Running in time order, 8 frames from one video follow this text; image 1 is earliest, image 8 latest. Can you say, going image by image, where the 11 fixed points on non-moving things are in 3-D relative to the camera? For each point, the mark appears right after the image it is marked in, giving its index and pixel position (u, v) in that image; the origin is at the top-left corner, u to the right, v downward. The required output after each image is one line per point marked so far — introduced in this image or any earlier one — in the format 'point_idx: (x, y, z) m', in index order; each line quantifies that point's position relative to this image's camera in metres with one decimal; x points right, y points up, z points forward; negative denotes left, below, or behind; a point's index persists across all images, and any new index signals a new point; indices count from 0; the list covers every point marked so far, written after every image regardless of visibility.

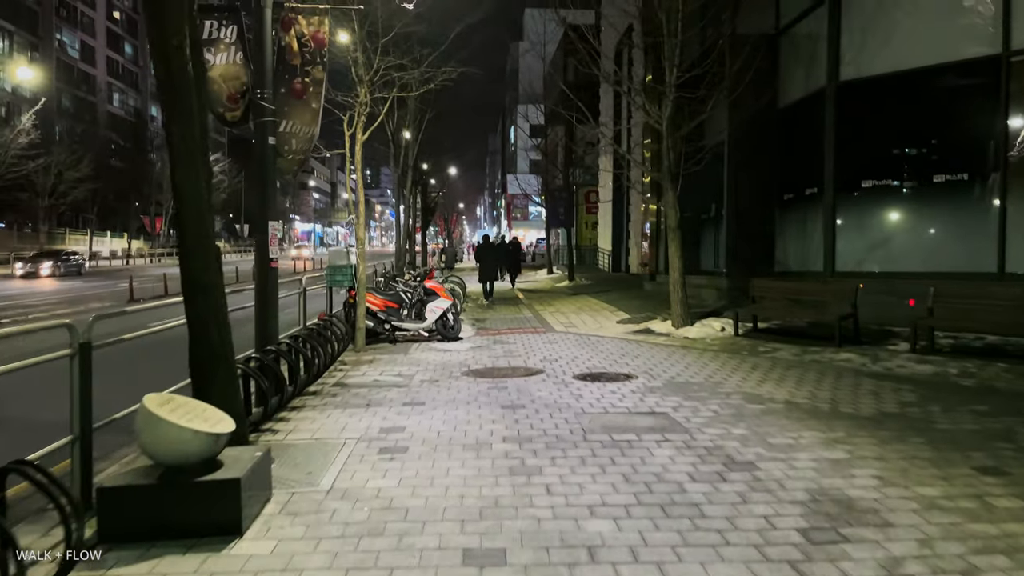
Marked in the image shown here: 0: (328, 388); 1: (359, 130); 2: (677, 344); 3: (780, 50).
0: (-1.9, -1.0, +8.3) m
1: (-2.1, +2.2, +11.4) m
2: (+2.3, -0.8, +11.3) m
3: (+4.9, +4.3, +14.8) m
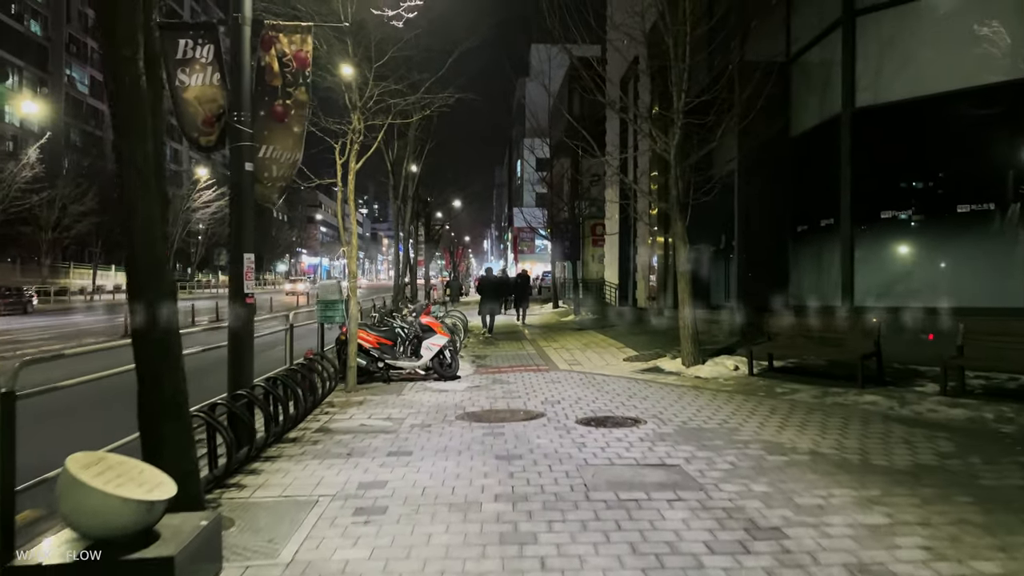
0: (-1.9, -1.4, +7.7) m
1: (-2.1, +1.7, +10.9) m
2: (+2.3, -1.3, +10.6) m
3: (+4.9, +3.7, +14.3) m
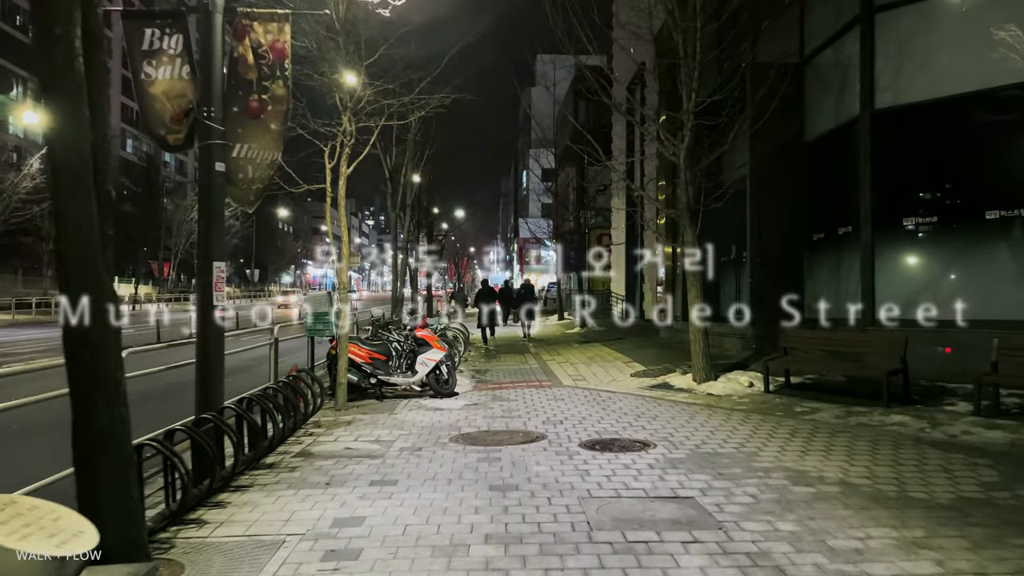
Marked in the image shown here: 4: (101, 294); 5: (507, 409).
0: (-2.0, -1.5, +7.0) m
1: (-2.1, +1.6, +10.3) m
2: (+2.3, -1.4, +9.9) m
3: (+4.9, +3.5, +13.6) m
4: (-2.1, 0.0, +4.1) m
5: (-0.1, -1.5, +9.7) m
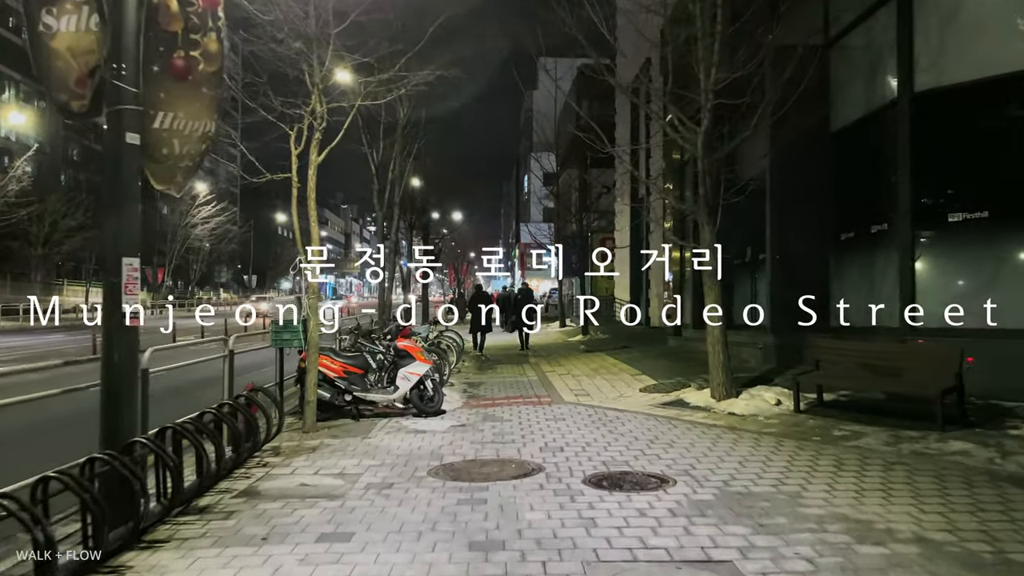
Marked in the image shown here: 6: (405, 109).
0: (-2.0, -1.5, +5.8) m
1: (-2.2, +1.5, +9.0) m
2: (+2.2, -1.4, +8.6) m
3: (+4.9, +3.4, +12.4) m
4: (-2.2, 0.0, +2.8) m
5: (-0.1, -1.5, +8.4) m
6: (-2.0, +3.3, +15.0) m
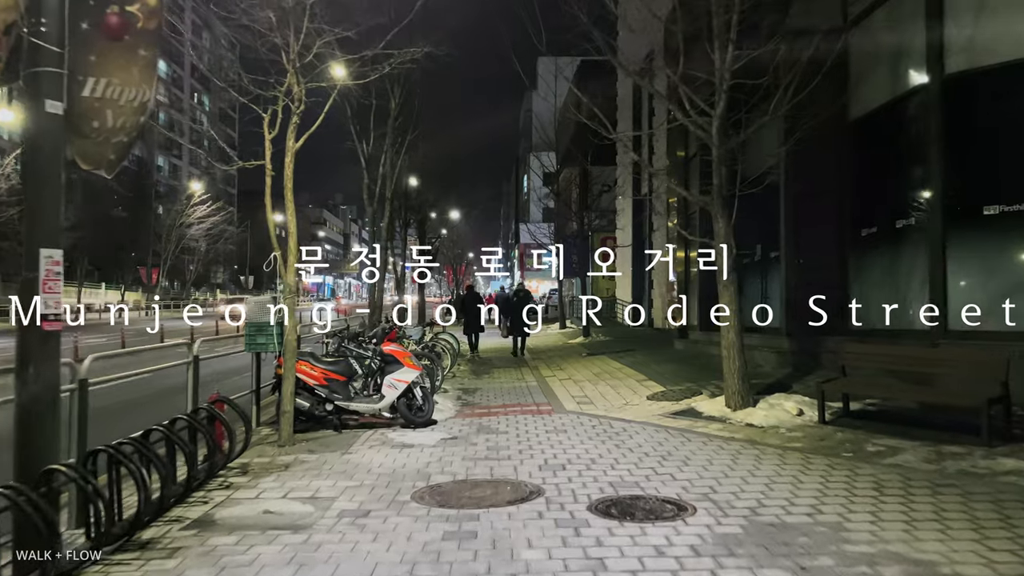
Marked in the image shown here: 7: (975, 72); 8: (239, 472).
0: (-2.1, -1.5, +4.9) m
1: (-2.2, +1.5, +8.2) m
2: (+2.2, -1.4, +7.8) m
3: (+4.8, +3.5, +11.6) m
4: (-2.2, 0.0, +2.0) m
5: (-0.2, -1.5, +7.6) m
6: (-2.0, +3.3, +14.2) m
7: (+5.4, +2.5, +9.4) m
8: (-2.3, -1.5, +6.7) m
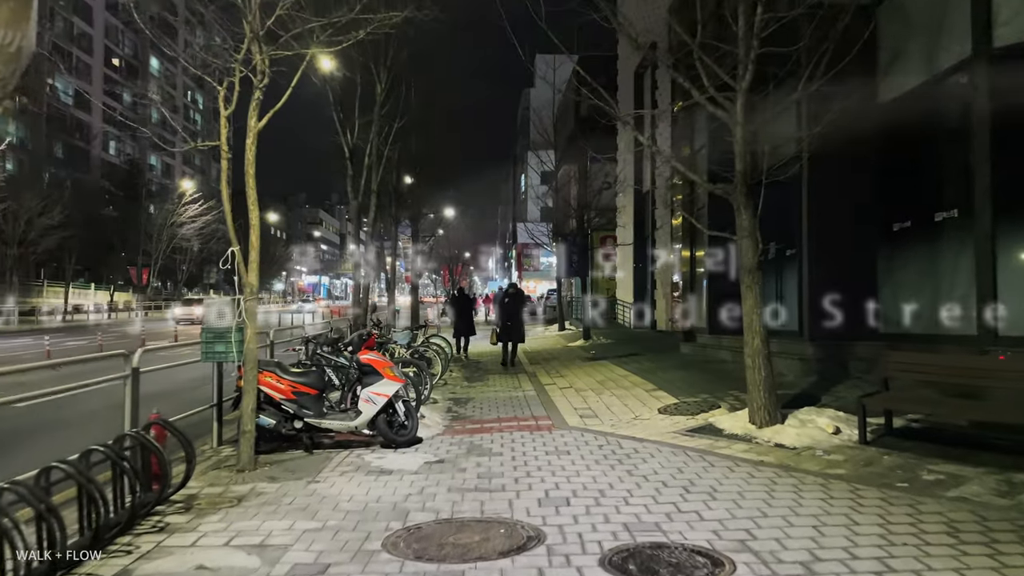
0: (-2.1, -1.5, +3.9) m
1: (-2.3, +1.5, +7.1) m
2: (+2.2, -1.4, +6.7) m
3: (+4.8, +3.5, +10.5) m
4: (-2.2, 0.0, +0.9) m
5: (-0.2, -1.5, +6.6) m
6: (-2.1, +3.3, +13.1) m
7: (+5.3, +2.5, +8.4) m
8: (-2.3, -1.5, +5.6) m
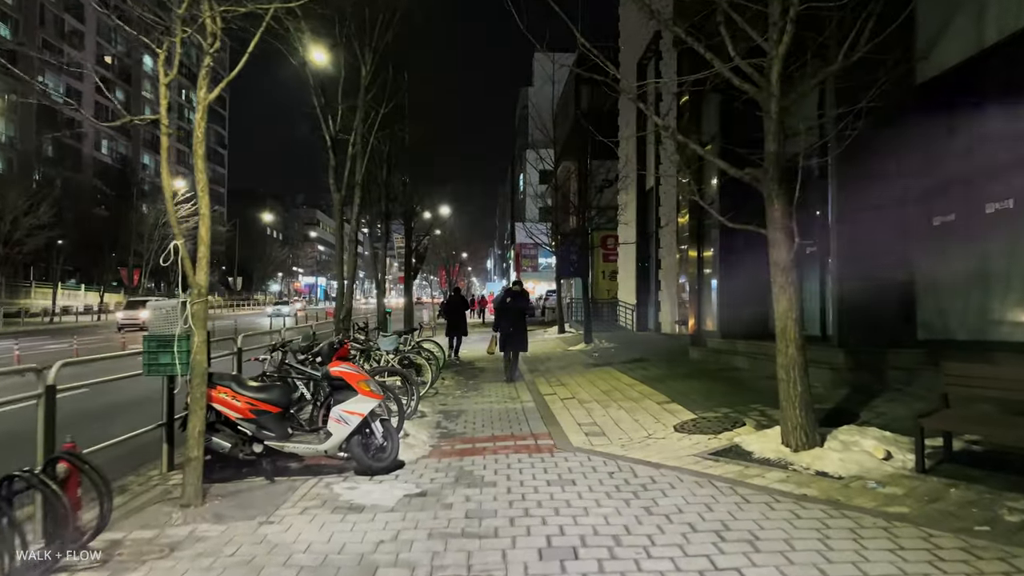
0: (-2.1, -1.5, +2.8) m
1: (-2.3, +1.5, +6.1) m
2: (+2.1, -1.4, +5.7) m
3: (+4.7, +3.4, +9.4) m
4: (-2.2, 0.0, -0.2) m
5: (-0.2, -1.5, +5.5) m
6: (-2.1, +3.3, +12.1) m
7: (+5.3, +2.5, +7.3) m
8: (-2.3, -1.5, +4.5) m
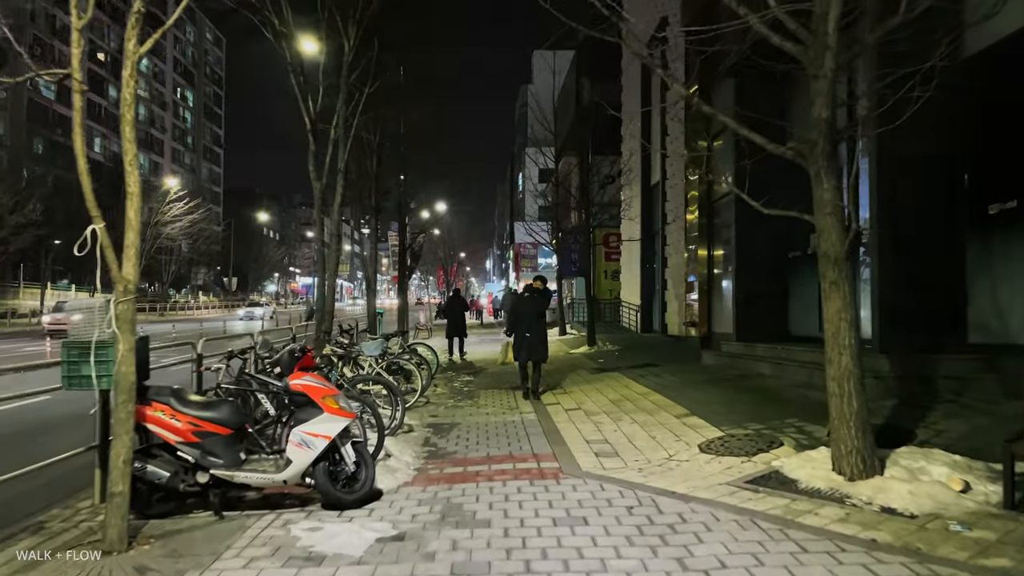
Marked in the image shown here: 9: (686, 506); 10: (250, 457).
0: (-2.1, -1.5, +1.7) m
1: (-2.3, +1.6, +4.9) m
2: (+2.1, -1.4, +4.6) m
3: (+4.7, +3.5, +8.3) m
4: (-2.2, 0.0, -1.3) m
5: (-0.3, -1.5, +4.4) m
6: (-2.2, +3.3, +10.9) m
7: (+5.3, +2.5, +6.2) m
8: (-2.3, -1.5, +3.4) m
9: (+1.1, -1.4, +5.3) m
10: (-1.8, -1.1, +5.6) m
